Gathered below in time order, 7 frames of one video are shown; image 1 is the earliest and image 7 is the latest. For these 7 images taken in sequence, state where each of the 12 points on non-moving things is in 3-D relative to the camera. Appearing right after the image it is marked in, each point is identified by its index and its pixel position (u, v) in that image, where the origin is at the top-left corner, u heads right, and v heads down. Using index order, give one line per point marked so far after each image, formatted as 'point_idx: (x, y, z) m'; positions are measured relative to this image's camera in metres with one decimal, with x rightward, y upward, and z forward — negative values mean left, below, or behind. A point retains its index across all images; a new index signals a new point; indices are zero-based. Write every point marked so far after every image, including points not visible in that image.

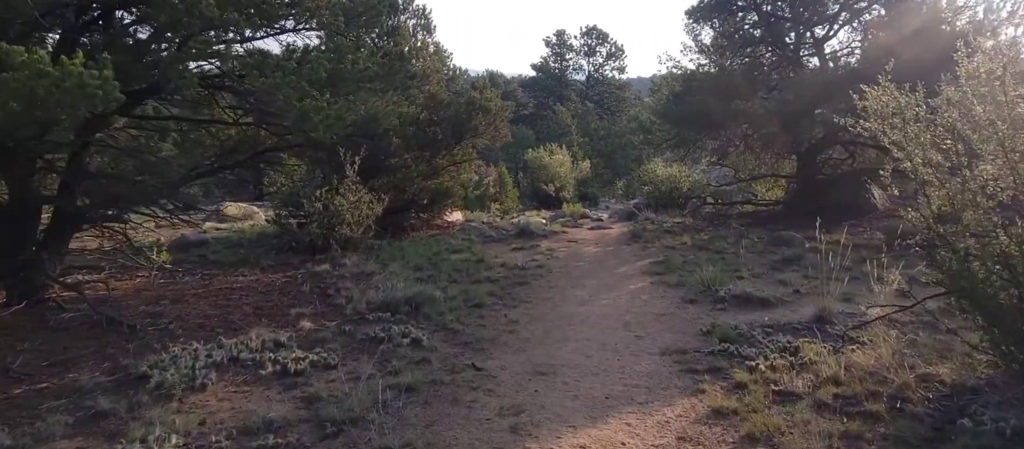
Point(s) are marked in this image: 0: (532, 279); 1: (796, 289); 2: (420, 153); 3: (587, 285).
0: (+0.3, -0.7, +9.0) m
1: (+3.4, -0.8, +7.8) m
2: (-1.9, +1.5, +13.7) m
3: (+1.0, -0.8, +8.7) m
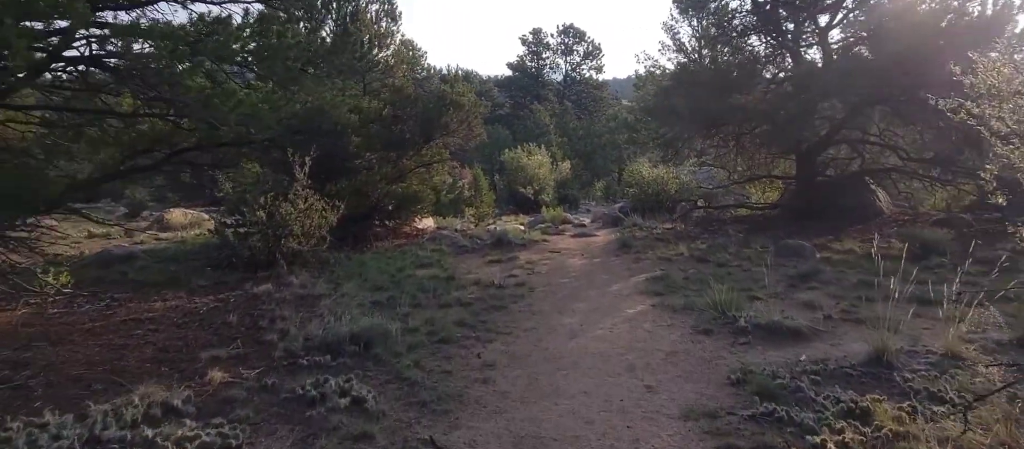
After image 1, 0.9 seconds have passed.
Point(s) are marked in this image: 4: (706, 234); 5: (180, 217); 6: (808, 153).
0: (0.0, -0.9, +7.6) m
1: (+3.1, -0.9, +6.6) m
2: (-2.4, +1.3, +12.3) m
3: (+0.7, -0.9, +7.3) m
4: (+3.8, -0.2, +13.1) m
5: (-7.5, +0.2, +14.9) m
6: (+6.2, +1.5, +14.1) m
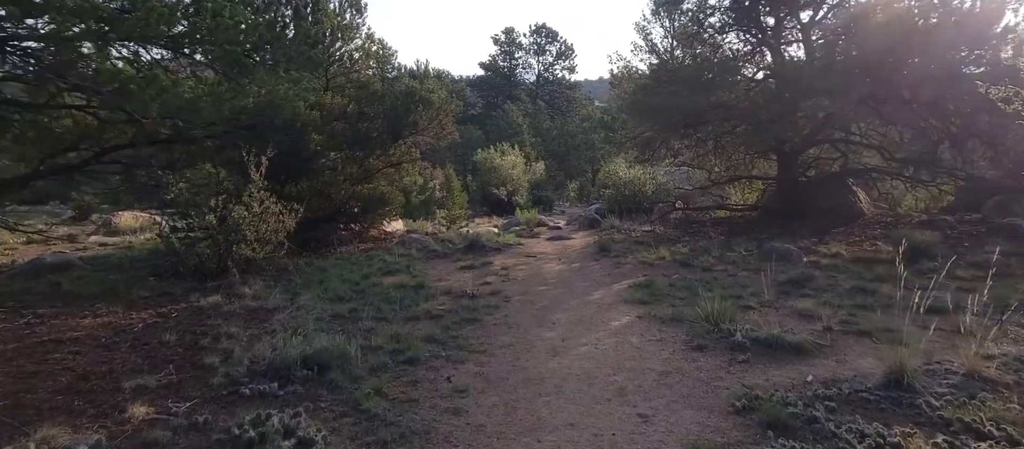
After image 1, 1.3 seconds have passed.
0: (-0.3, -0.9, +6.9) m
1: (+2.9, -0.9, +6.1) m
2: (-2.8, +1.2, +11.5) m
3: (+0.4, -1.0, +6.7) m
4: (+3.3, -0.2, +12.7) m
5: (-8.0, +0.1, +14.0) m
6: (+5.6, +1.5, +13.7) m
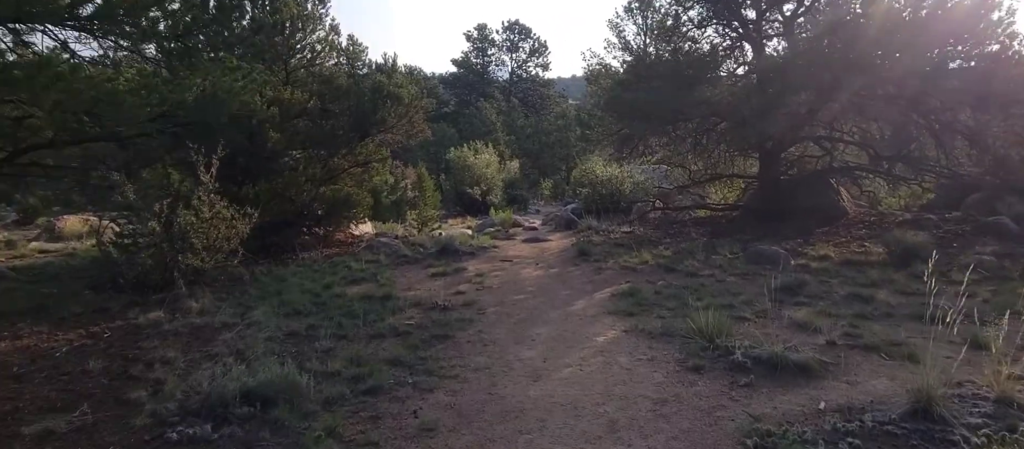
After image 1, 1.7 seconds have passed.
0: (-0.5, -1.0, +6.3) m
1: (+2.7, -1.0, +5.6) m
2: (-3.3, +1.2, +10.8) m
3: (+0.2, -1.0, +6.1) m
4: (+2.9, -0.3, +12.2) m
5: (-8.6, 0.0, +13.1) m
6: (+5.1, +1.5, +13.3) m
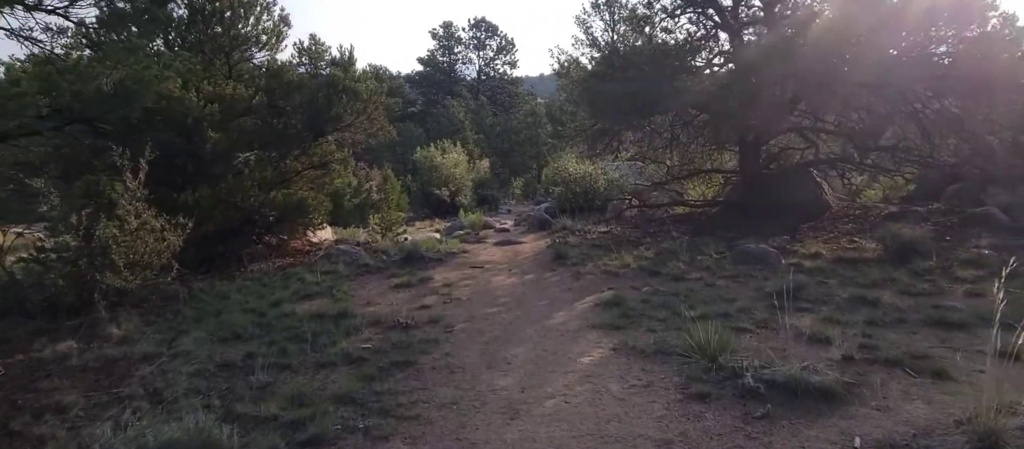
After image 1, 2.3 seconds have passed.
0: (-0.8, -1.1, +5.5) m
1: (+2.5, -1.0, +4.9) m
2: (-3.7, +1.0, +9.8) m
3: (0.0, -1.1, +5.3) m
4: (+2.4, -0.2, +11.5) m
5: (-9.1, -0.3, +11.9) m
6: (+4.5, +1.5, +12.7) m
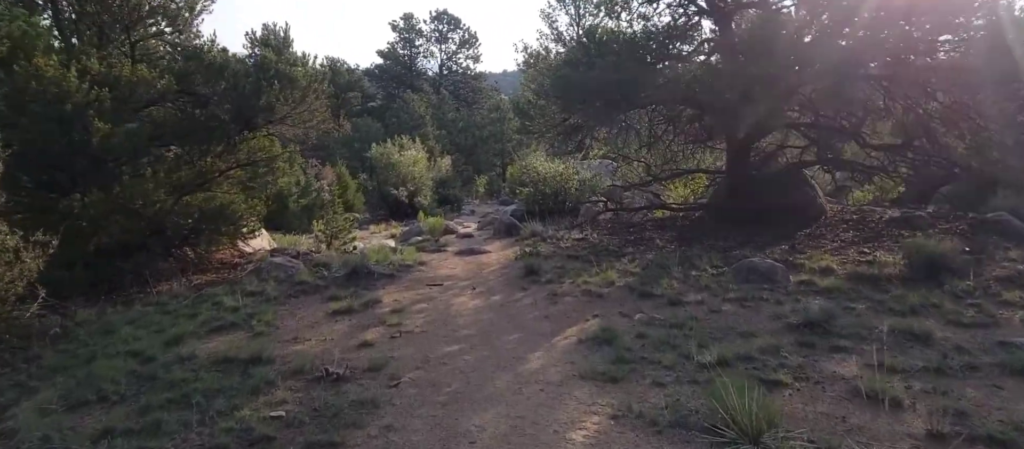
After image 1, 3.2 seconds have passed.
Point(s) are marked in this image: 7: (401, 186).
0: (-1.0, -1.2, +4.0) m
1: (+2.3, -1.1, +3.6) m
2: (-4.2, +0.9, +8.2) m
3: (-0.2, -1.2, +3.9) m
4: (+1.8, -0.4, +10.1) m
5: (-9.6, -0.4, +9.9) m
6: (+3.9, +1.4, +11.5) m
7: (-3.3, +1.2, +20.0) m
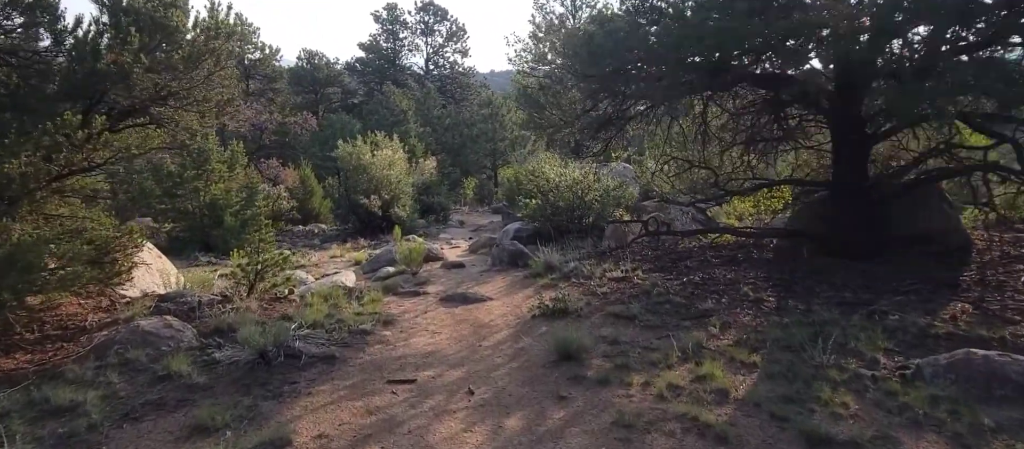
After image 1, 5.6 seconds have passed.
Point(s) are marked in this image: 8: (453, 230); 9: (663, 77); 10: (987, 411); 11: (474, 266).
0: (-0.7, -1.6, +0.4) m
1: (+2.6, -1.5, 0.0) m
2: (-4.0, +0.6, +4.5) m
3: (+0.1, -1.6, +0.3) m
4: (+1.9, -0.8, +6.6) m
5: (-9.5, -0.7, +6.1) m
6: (+4.0, +1.0, +8.0) m
7: (-3.4, +0.8, +16.3) m
8: (-1.6, -0.1, +17.5) m
9: (+1.6, +1.6, +7.7) m
10: (+2.7, -1.1, +3.8) m
11: (-0.6, -0.6, +10.3) m
